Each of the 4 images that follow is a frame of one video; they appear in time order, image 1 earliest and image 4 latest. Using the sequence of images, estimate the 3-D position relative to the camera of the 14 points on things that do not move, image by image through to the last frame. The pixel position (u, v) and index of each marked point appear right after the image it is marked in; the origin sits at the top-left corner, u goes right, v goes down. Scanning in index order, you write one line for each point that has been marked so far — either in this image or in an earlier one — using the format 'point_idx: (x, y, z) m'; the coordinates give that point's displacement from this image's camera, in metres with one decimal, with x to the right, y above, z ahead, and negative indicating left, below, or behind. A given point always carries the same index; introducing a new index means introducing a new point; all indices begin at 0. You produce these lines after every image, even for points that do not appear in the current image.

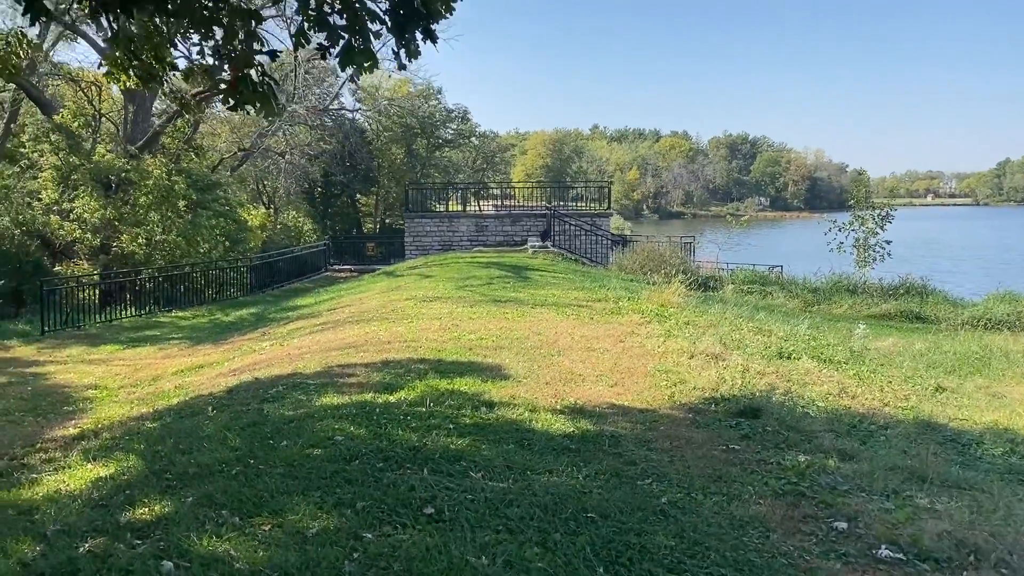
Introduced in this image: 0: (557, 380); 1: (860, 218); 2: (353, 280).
0: (+0.3, -0.7, +6.2) m
1: (+7.8, +1.6, +19.1) m
2: (-3.6, +0.2, +19.0) m
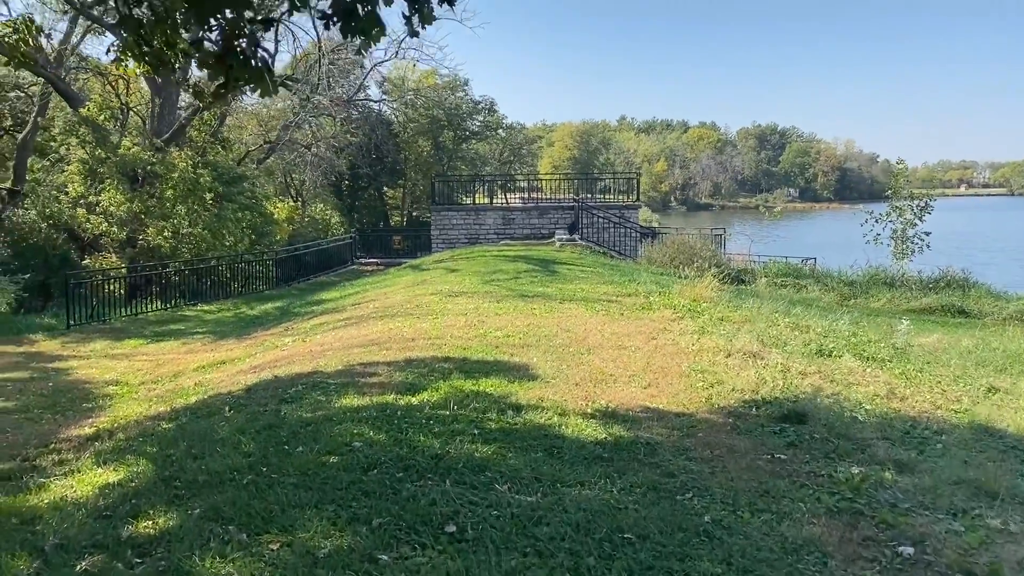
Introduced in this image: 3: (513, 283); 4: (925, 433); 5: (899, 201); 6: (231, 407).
0: (+0.5, -0.6, +5.9) m
1: (+8.4, +1.7, +18.5) m
2: (-3.0, +0.3, +18.8) m
3: (0.0, +0.1, +12.1) m
4: (+2.4, -0.9, +5.0) m
5: (+8.6, +1.9, +18.8) m
6: (-2.1, -0.9, +6.2) m
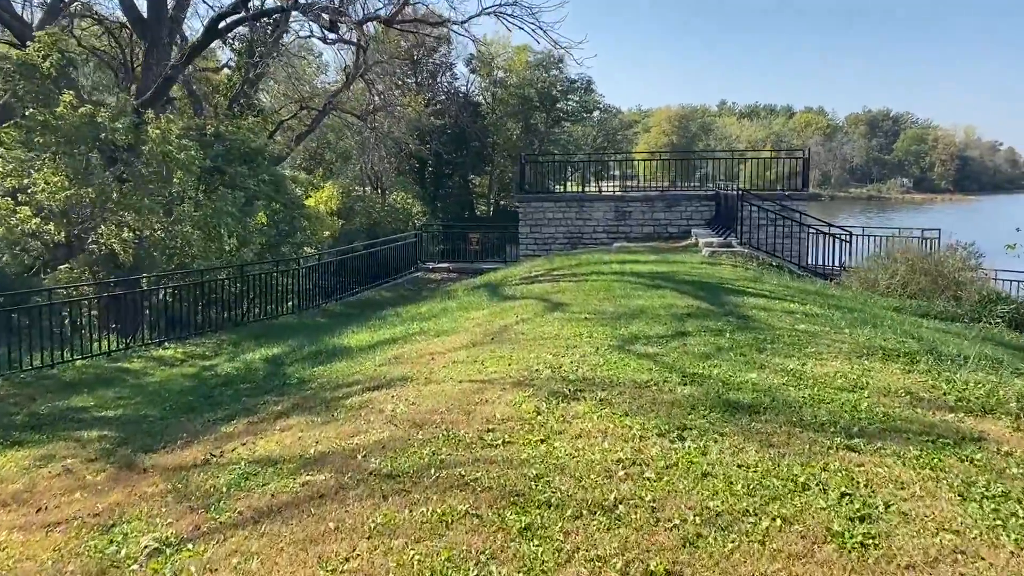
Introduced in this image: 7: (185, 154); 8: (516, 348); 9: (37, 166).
0: (+1.1, -1.3, -0.3) m
1: (+10.3, +1.1, +11.4) m
2: (-1.1, -0.1, +12.8) m
3: (+1.2, -0.5, +5.9) m
4: (+2.9, -1.5, -1.4) m
5: (+10.4, +1.3, +11.7) m
6: (-1.5, -1.5, +0.3) m
7: (-4.8, +2.0, +12.6) m
8: (0.0, -0.5, +6.6) m
9: (-6.4, +1.7, +11.6) m
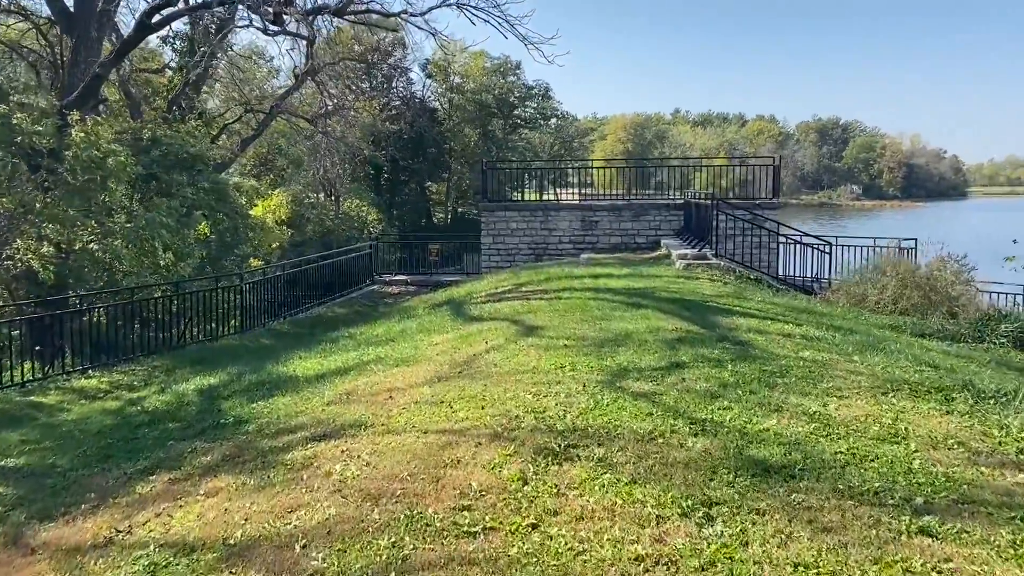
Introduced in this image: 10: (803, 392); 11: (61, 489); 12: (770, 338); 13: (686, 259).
0: (+1.2, -1.4, -1.1) m
1: (+9.8, +1.0, +11.0) m
2: (-1.6, -0.3, +11.9) m
3: (+1.1, -0.6, +5.1) m
4: (+3.1, -1.6, -2.1) m
5: (+10.0, +1.2, +11.3) m
6: (-1.3, -1.6, -0.7) m
7: (-5.4, +1.8, +11.4) m
8: (-0.2, -0.6, +5.7) m
9: (-6.9, +1.4, +10.4) m
10: (+1.8, -0.6, +5.3) m
11: (-3.0, -1.3, +5.6) m
12: (+2.1, -0.4, +7.1) m
13: (+2.7, +0.4, +13.1) m
